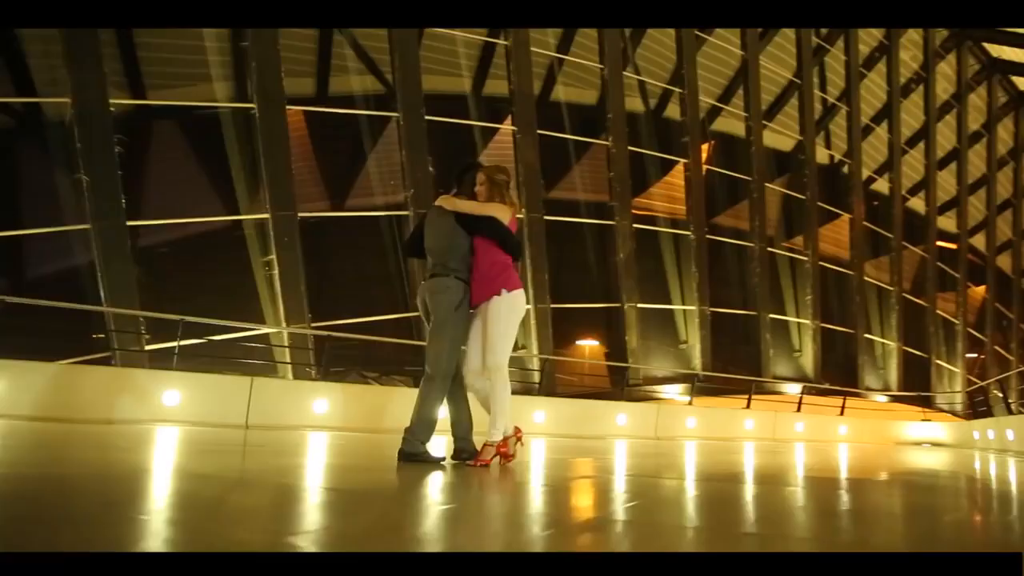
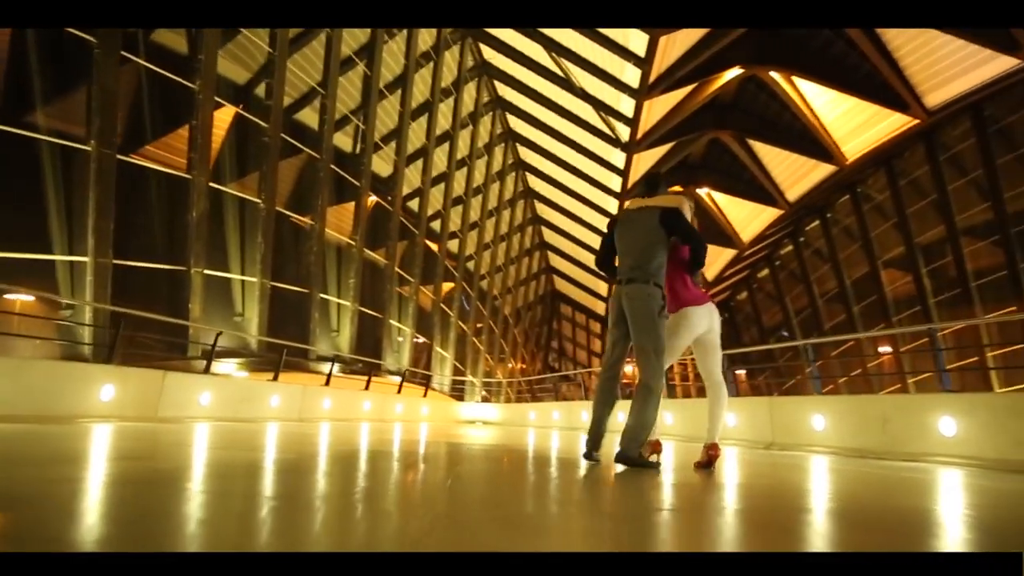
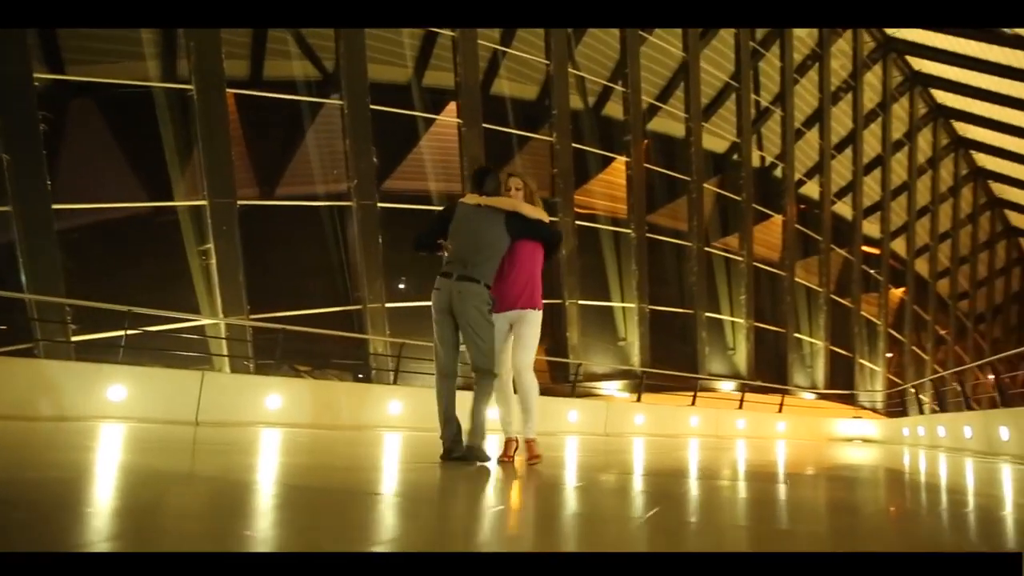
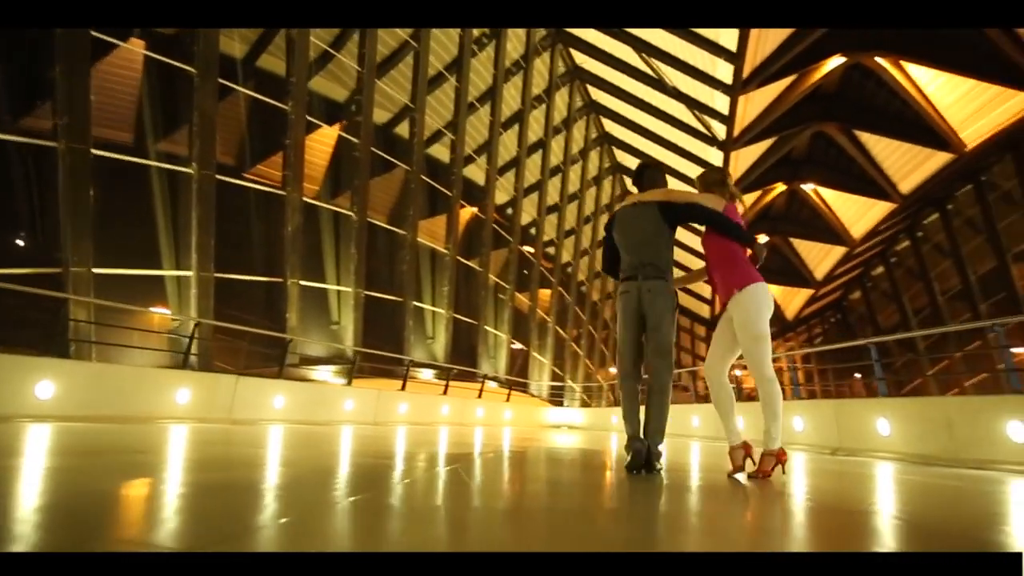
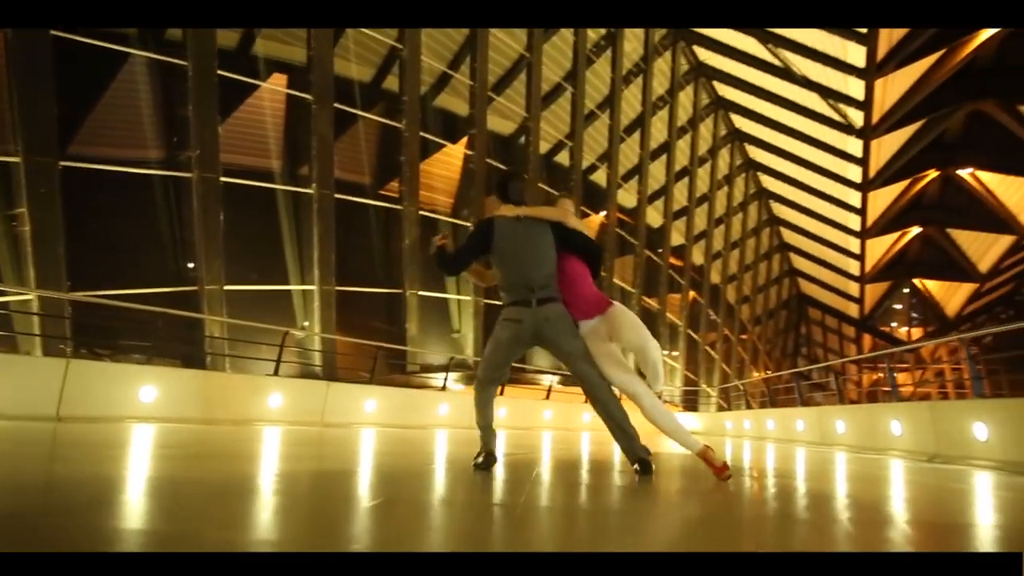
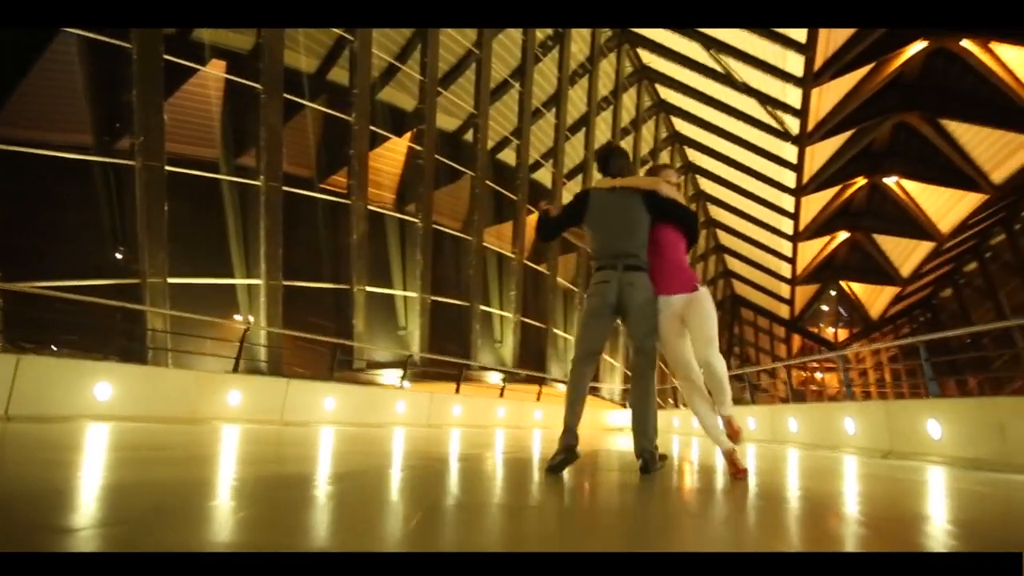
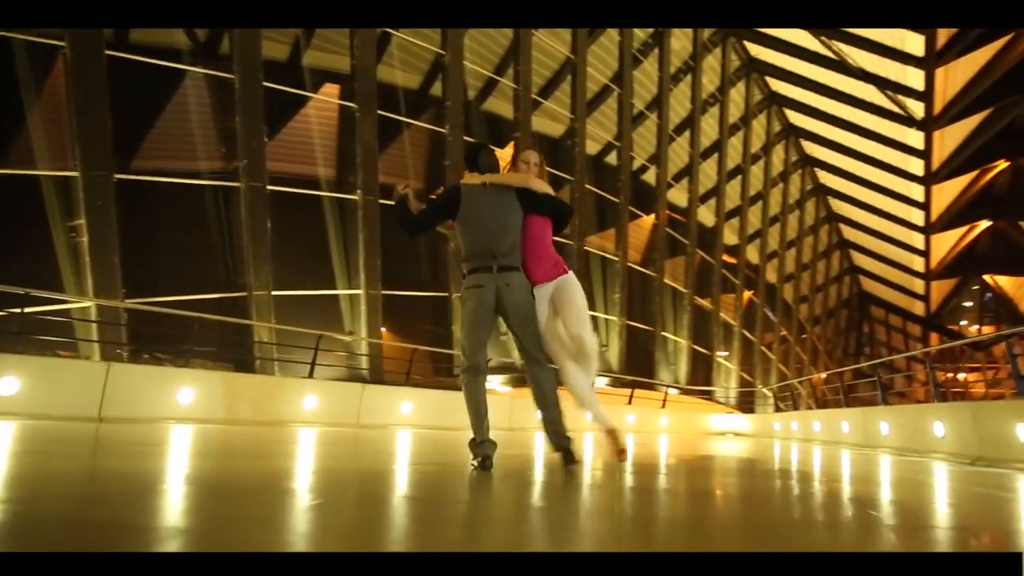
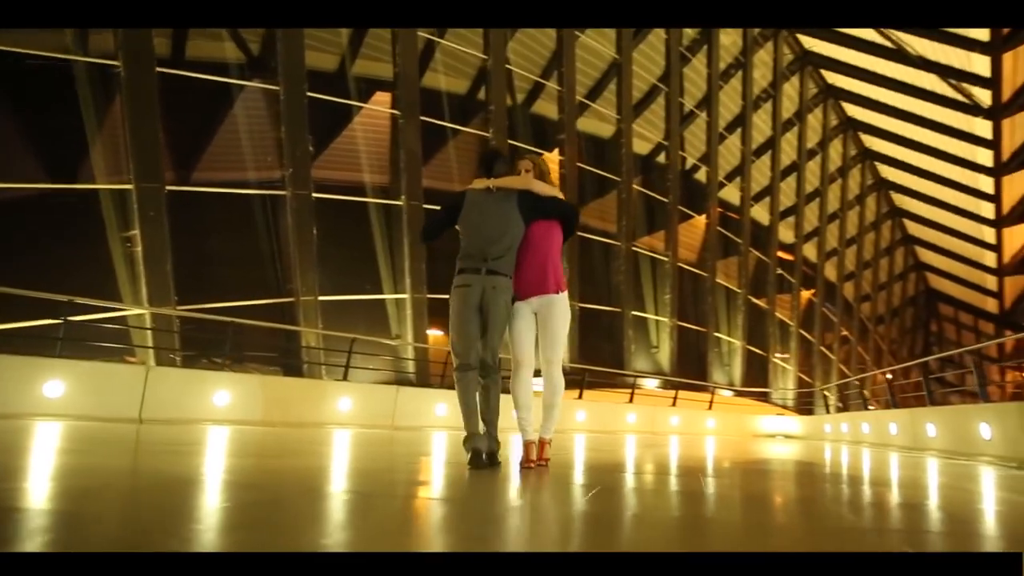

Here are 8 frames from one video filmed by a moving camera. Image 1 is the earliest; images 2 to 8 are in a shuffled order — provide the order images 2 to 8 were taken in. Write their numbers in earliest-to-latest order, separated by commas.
3, 8, 7, 5, 6, 4, 2
